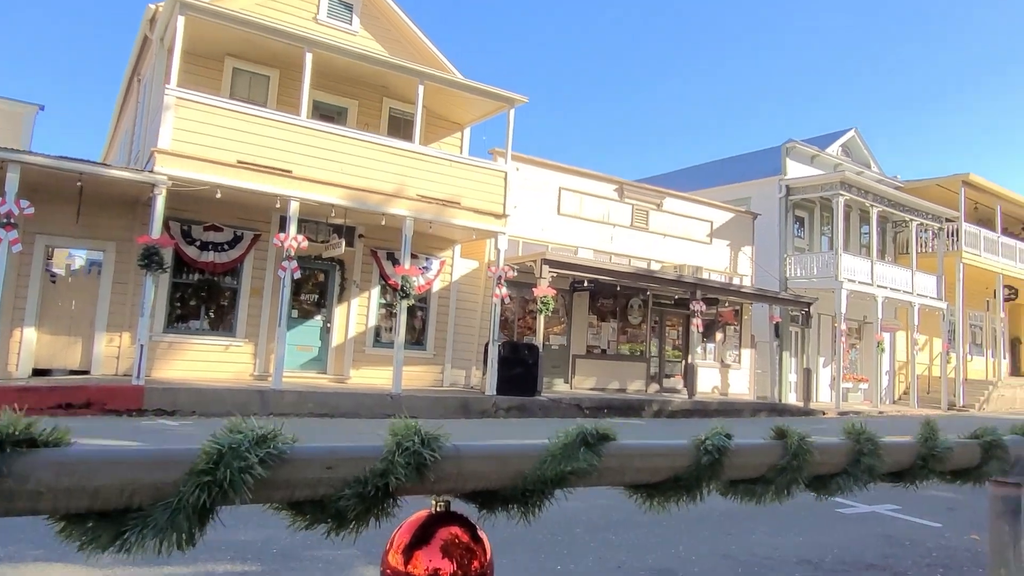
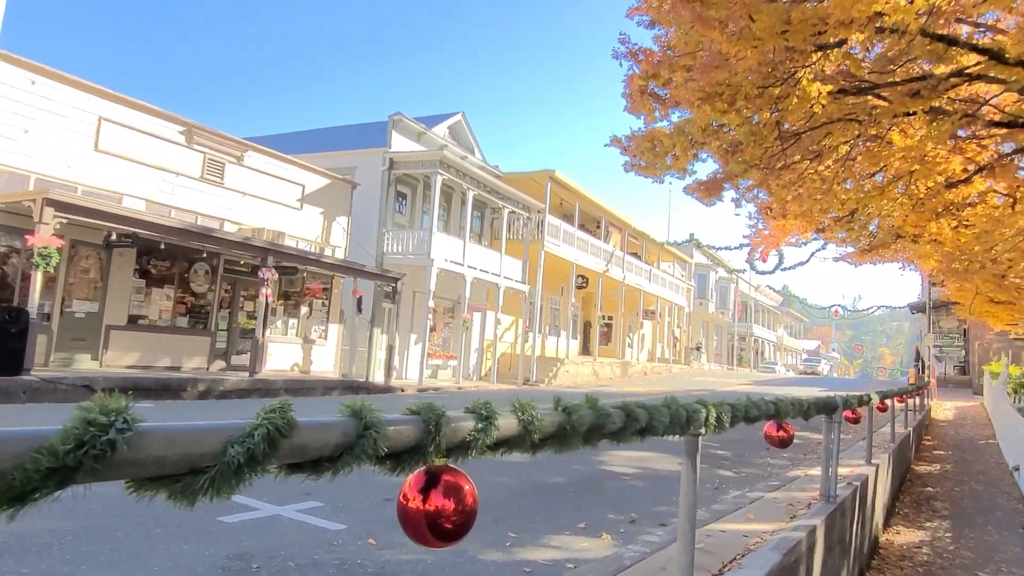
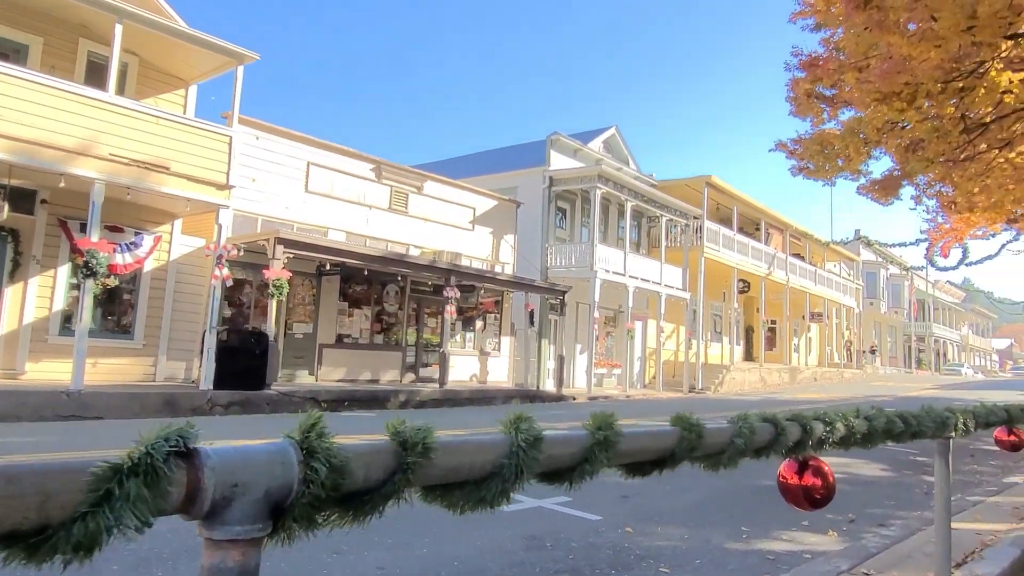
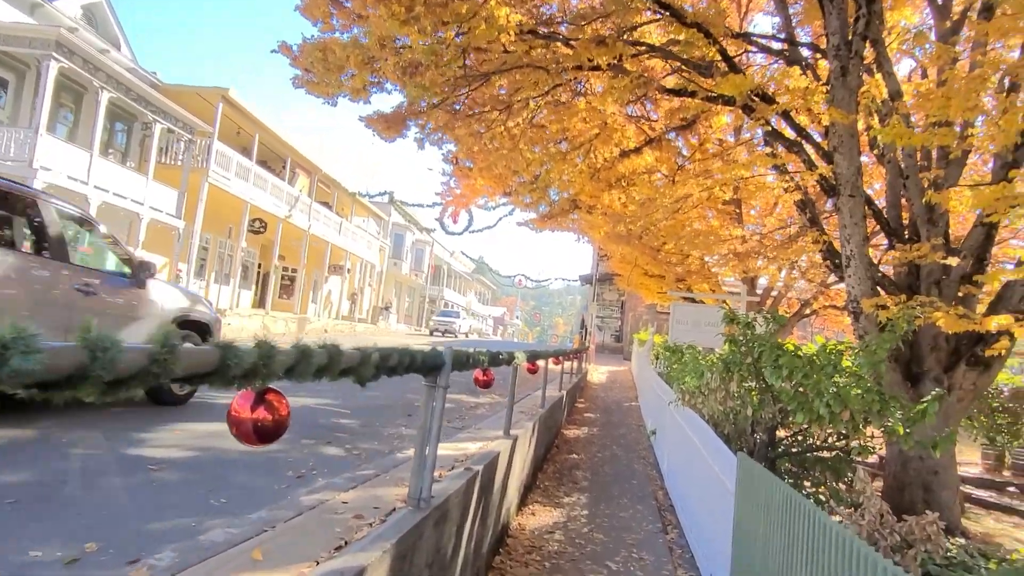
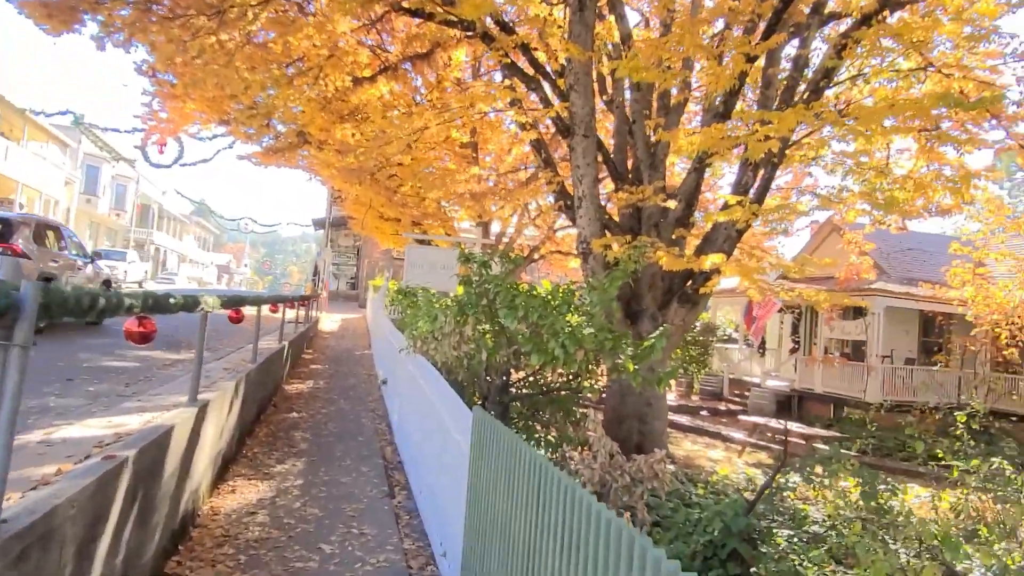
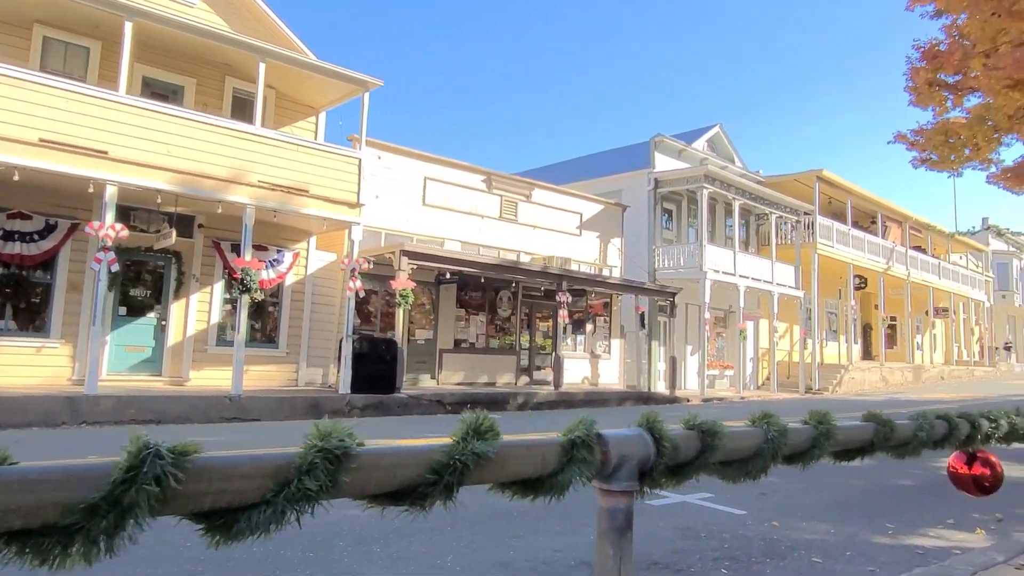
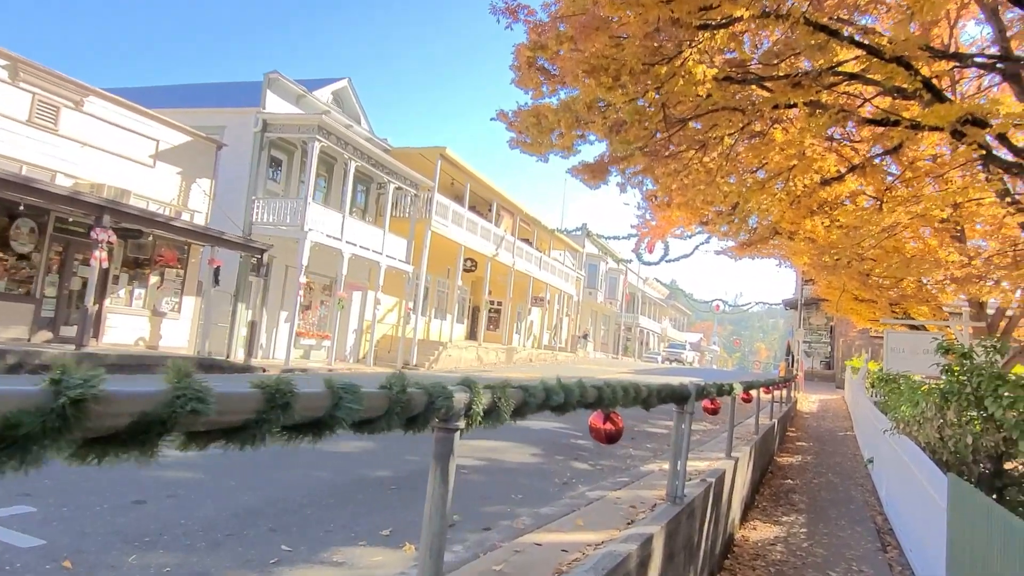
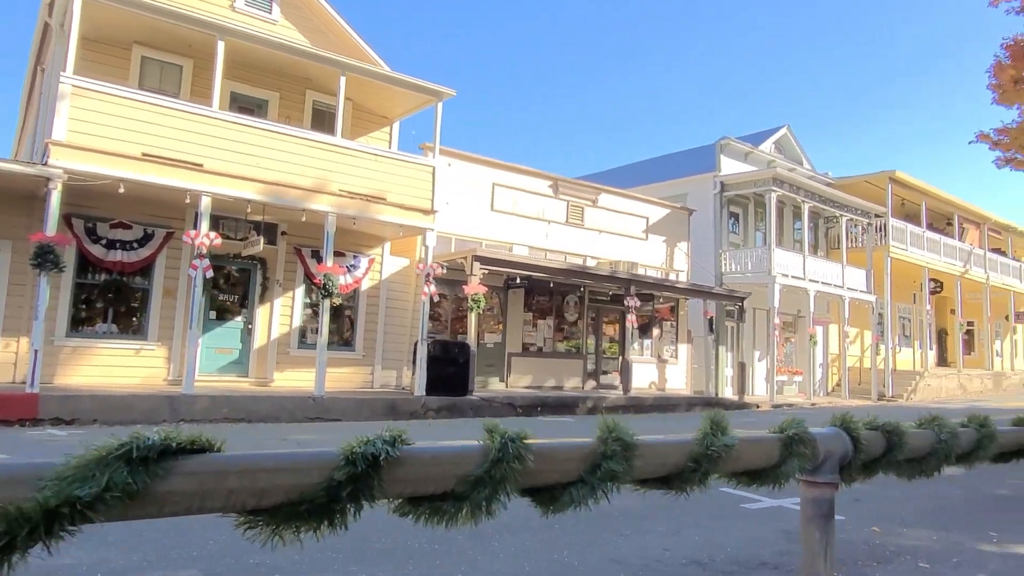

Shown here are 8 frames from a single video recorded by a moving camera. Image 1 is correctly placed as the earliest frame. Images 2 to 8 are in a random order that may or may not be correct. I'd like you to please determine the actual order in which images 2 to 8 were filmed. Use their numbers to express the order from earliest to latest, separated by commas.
8, 6, 3, 2, 7, 4, 5
